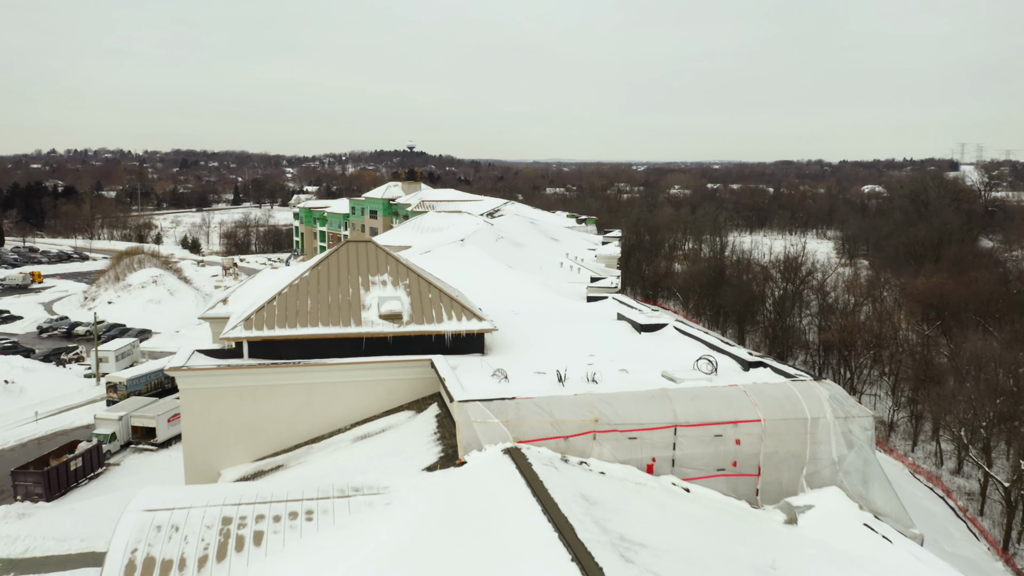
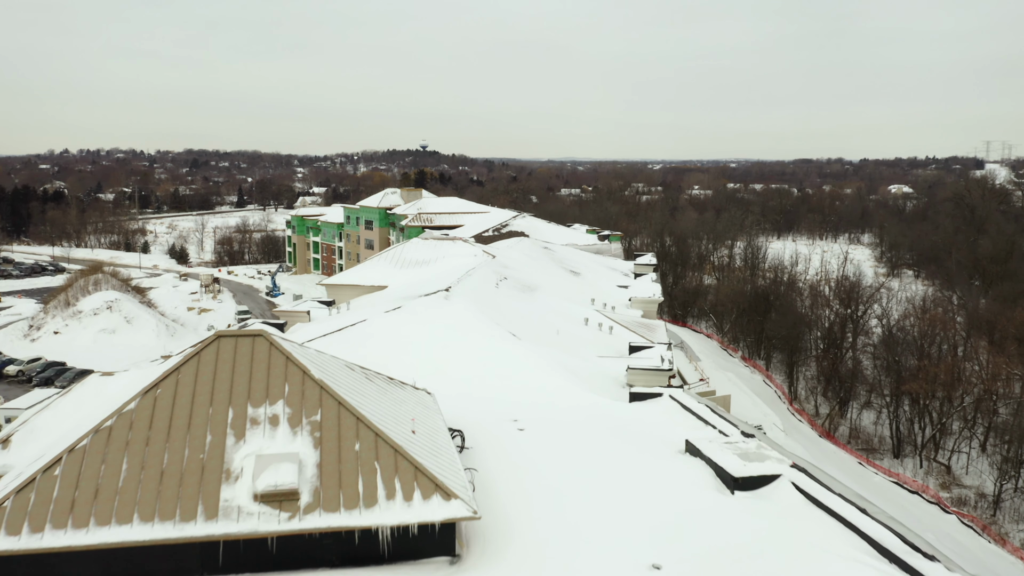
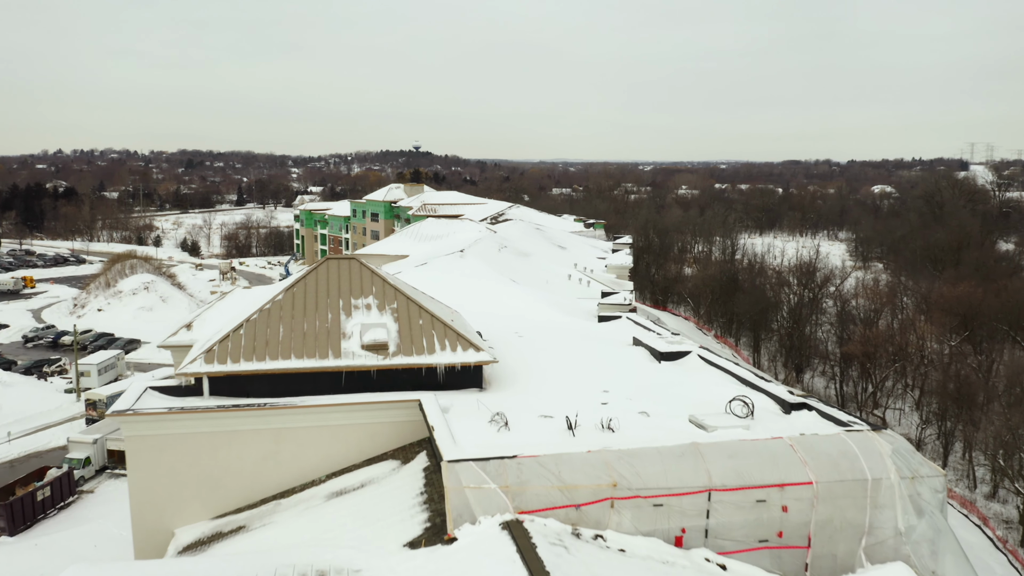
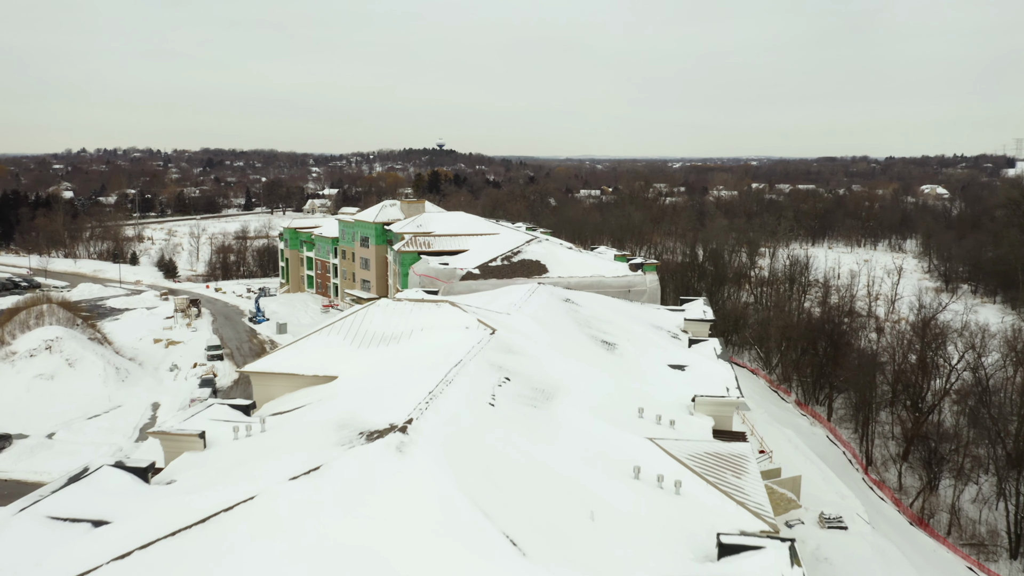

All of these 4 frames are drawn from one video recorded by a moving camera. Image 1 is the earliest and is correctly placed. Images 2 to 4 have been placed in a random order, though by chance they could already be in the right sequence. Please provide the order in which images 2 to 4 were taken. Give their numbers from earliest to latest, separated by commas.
3, 2, 4
